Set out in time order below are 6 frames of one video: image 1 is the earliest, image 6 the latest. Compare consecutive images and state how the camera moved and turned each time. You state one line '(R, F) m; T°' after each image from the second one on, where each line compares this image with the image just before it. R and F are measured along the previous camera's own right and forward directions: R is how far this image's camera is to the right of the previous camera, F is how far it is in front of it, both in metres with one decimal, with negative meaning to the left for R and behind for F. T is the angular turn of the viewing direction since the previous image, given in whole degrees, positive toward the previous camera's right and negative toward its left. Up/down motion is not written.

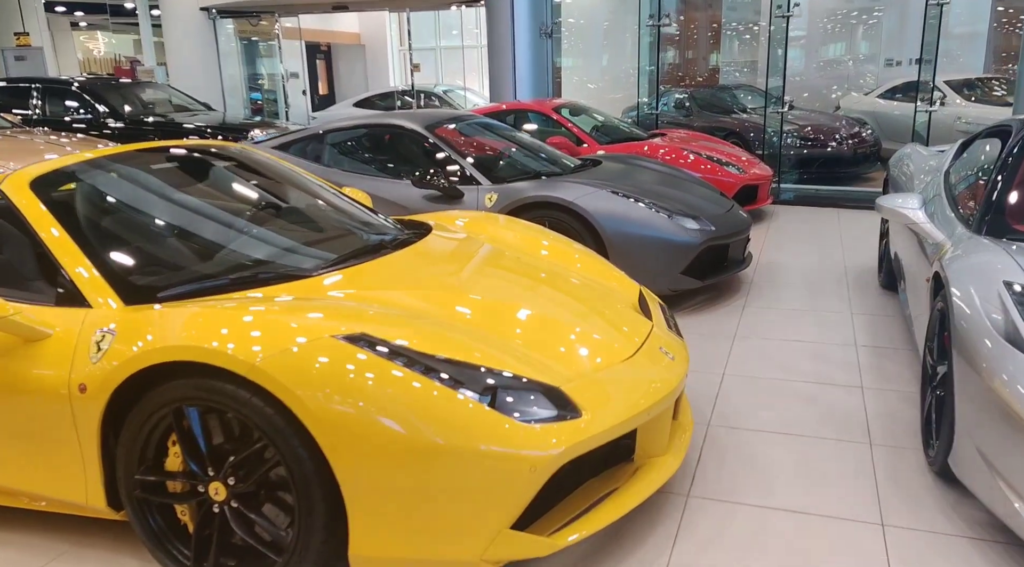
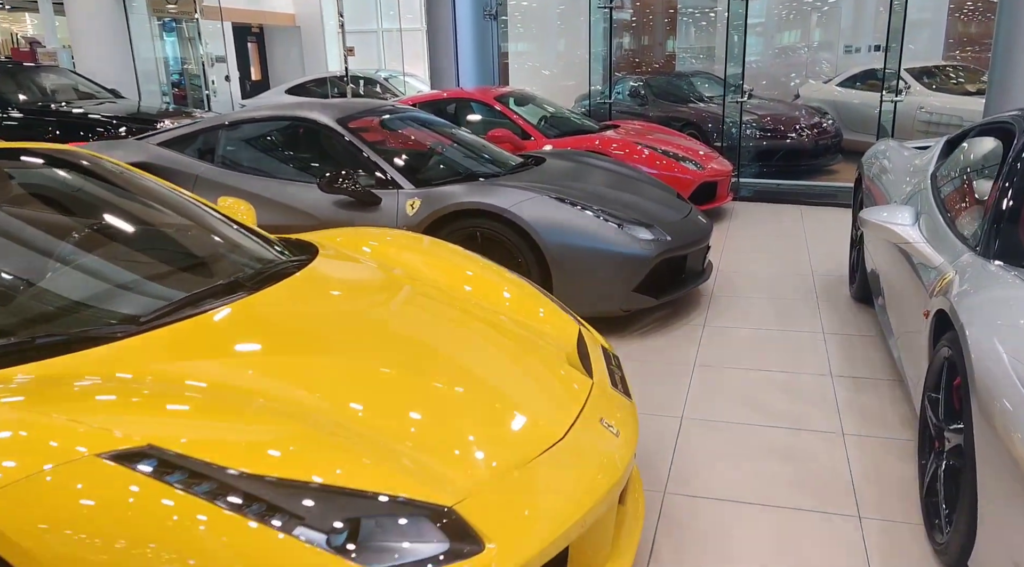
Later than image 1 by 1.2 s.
(+0.1, +0.5) m; +3°
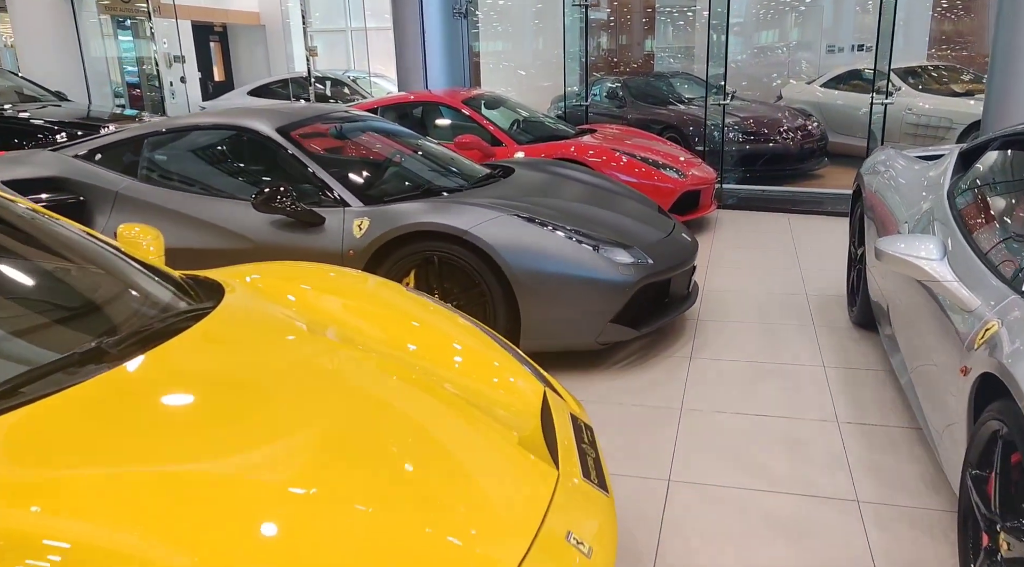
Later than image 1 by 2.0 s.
(+0.1, +0.4) m; +1°
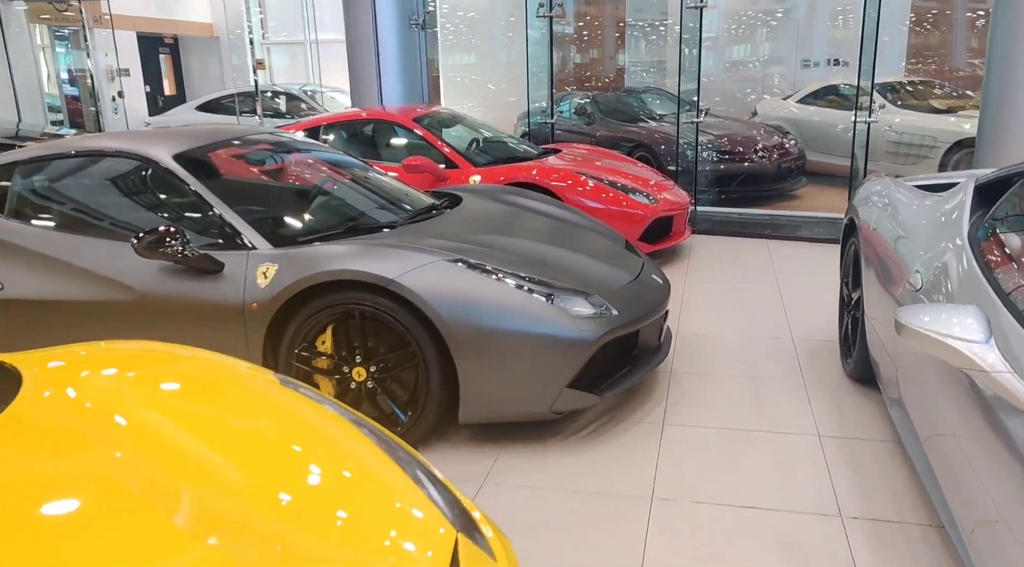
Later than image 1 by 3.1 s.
(+0.1, +0.5) m; +2°
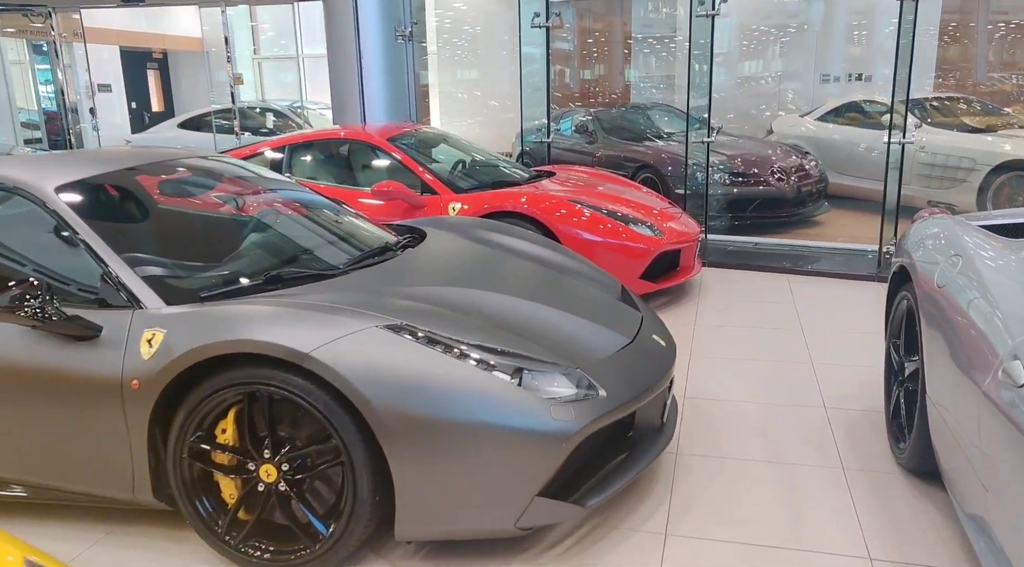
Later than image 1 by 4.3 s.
(+0.1, +0.6) m; -1°
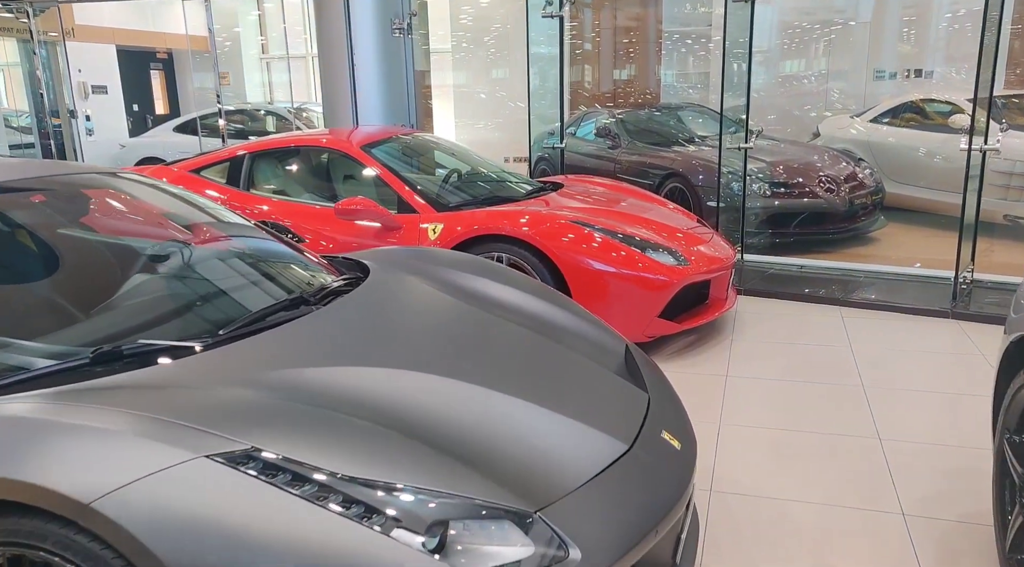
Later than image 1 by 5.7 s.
(+0.2, +0.7) m; -3°
